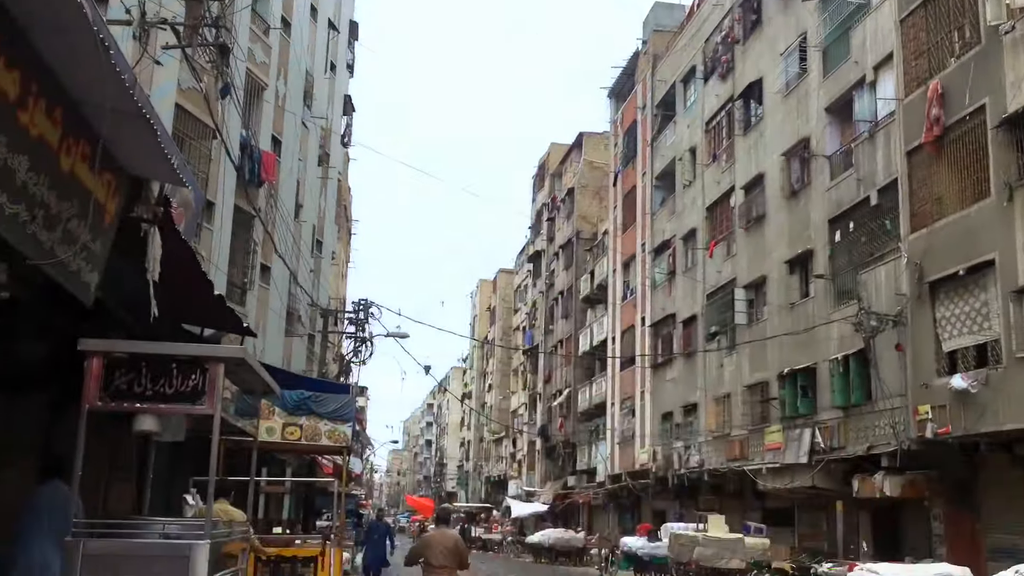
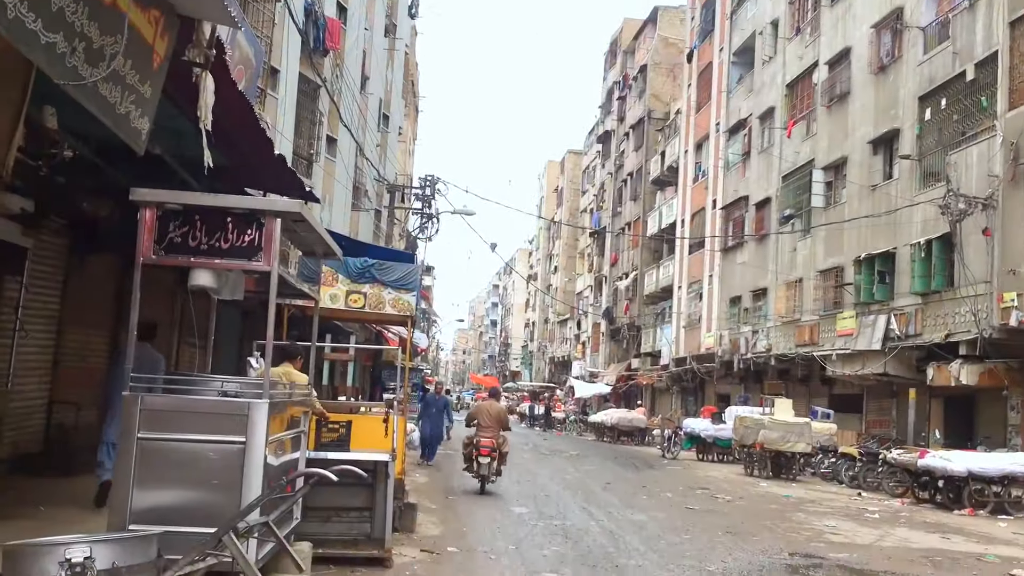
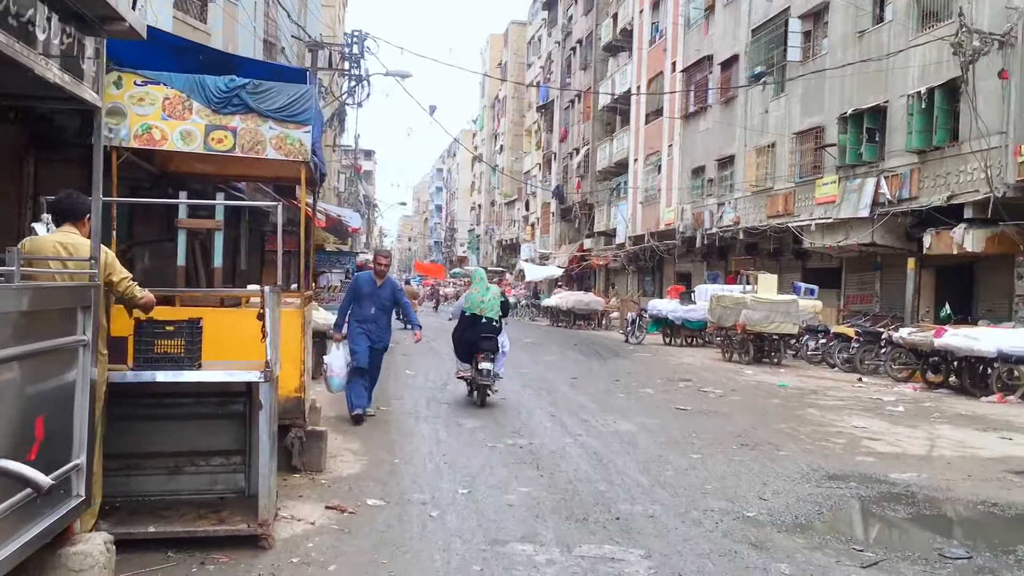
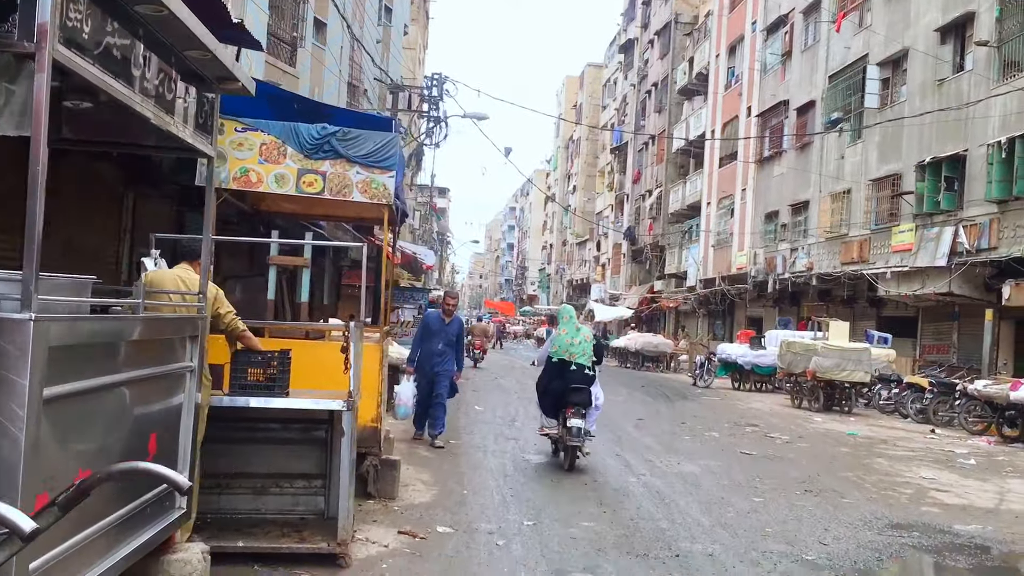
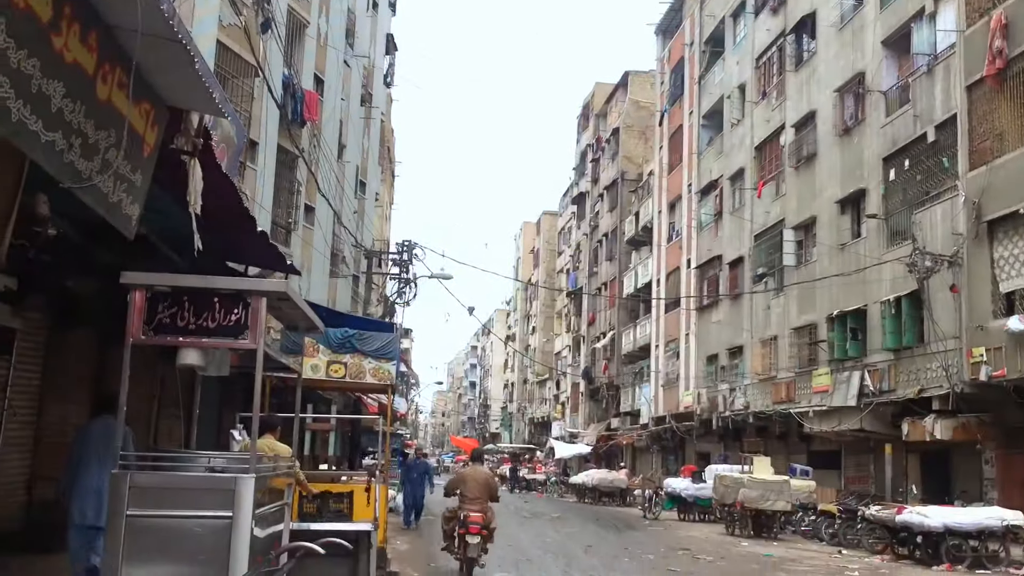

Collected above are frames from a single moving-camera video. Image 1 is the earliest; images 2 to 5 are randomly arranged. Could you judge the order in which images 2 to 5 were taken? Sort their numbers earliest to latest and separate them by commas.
5, 2, 4, 3
